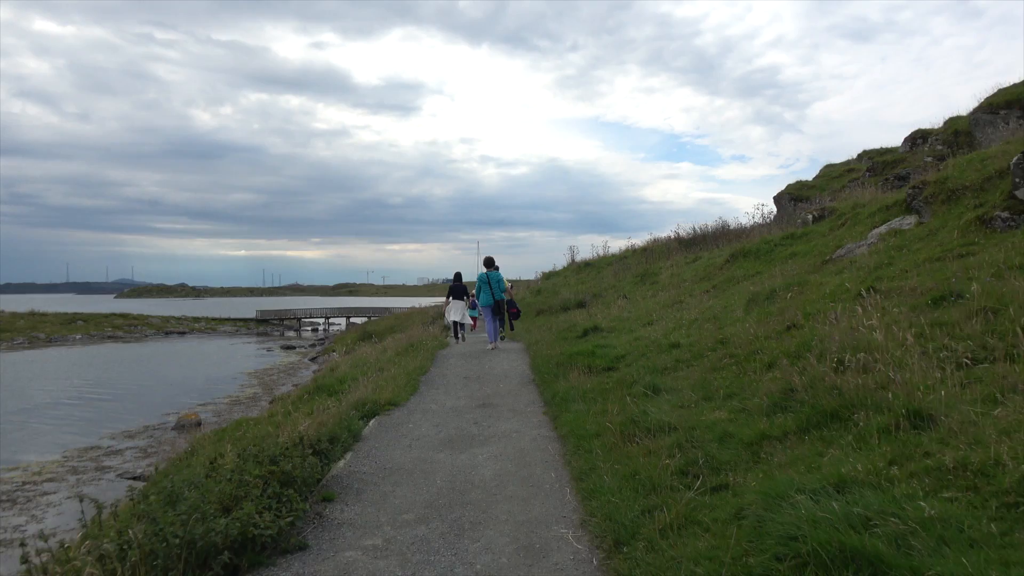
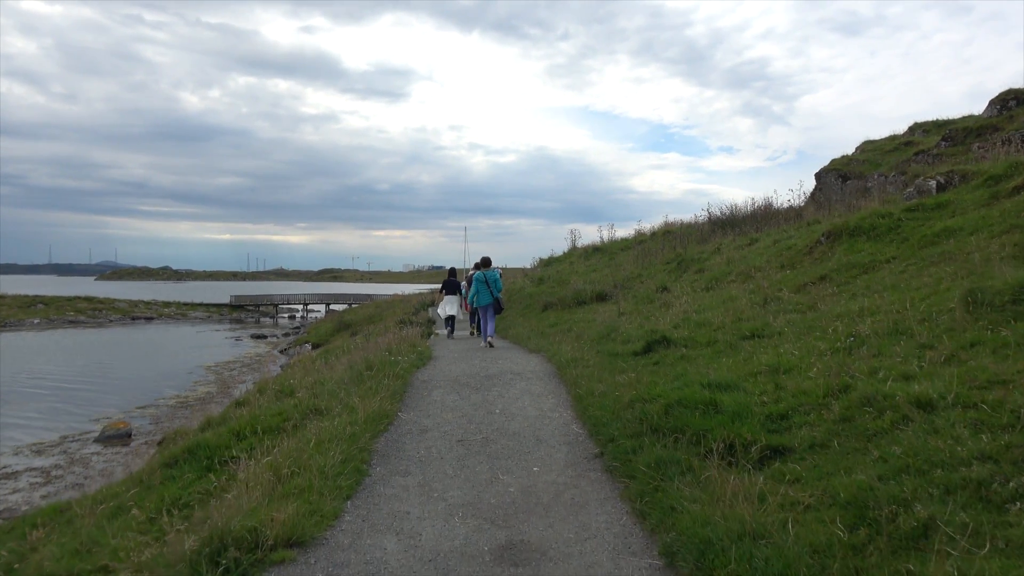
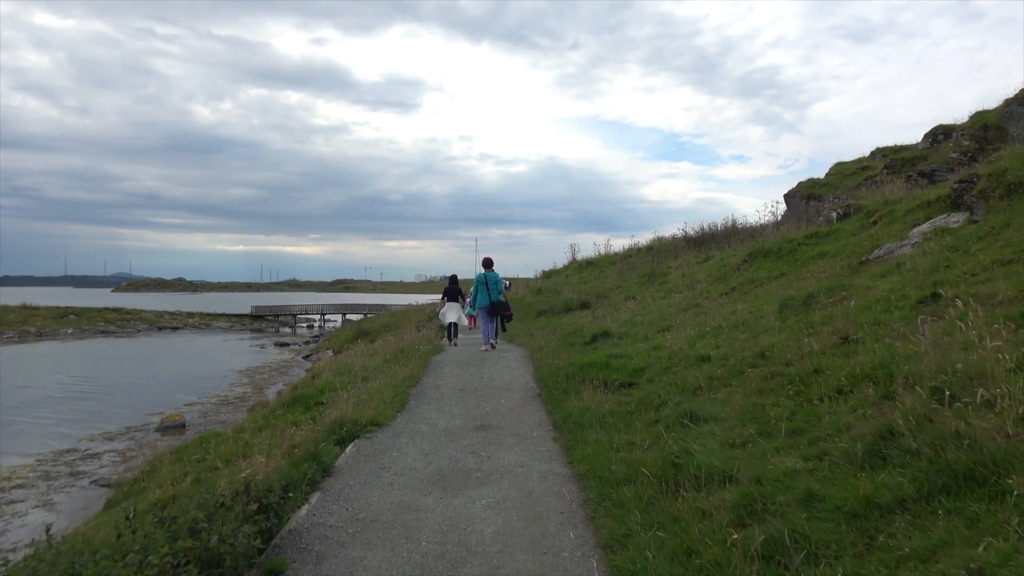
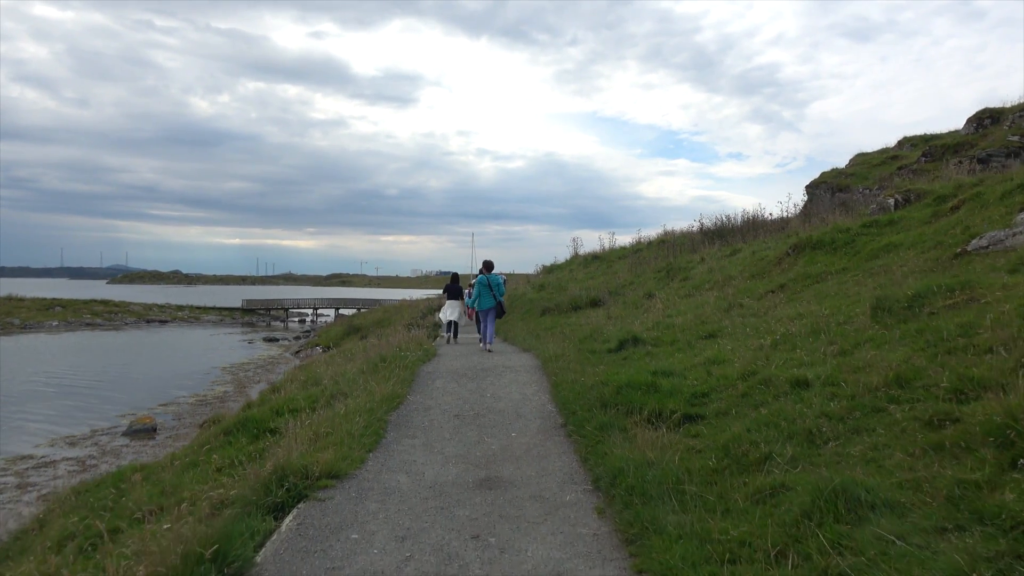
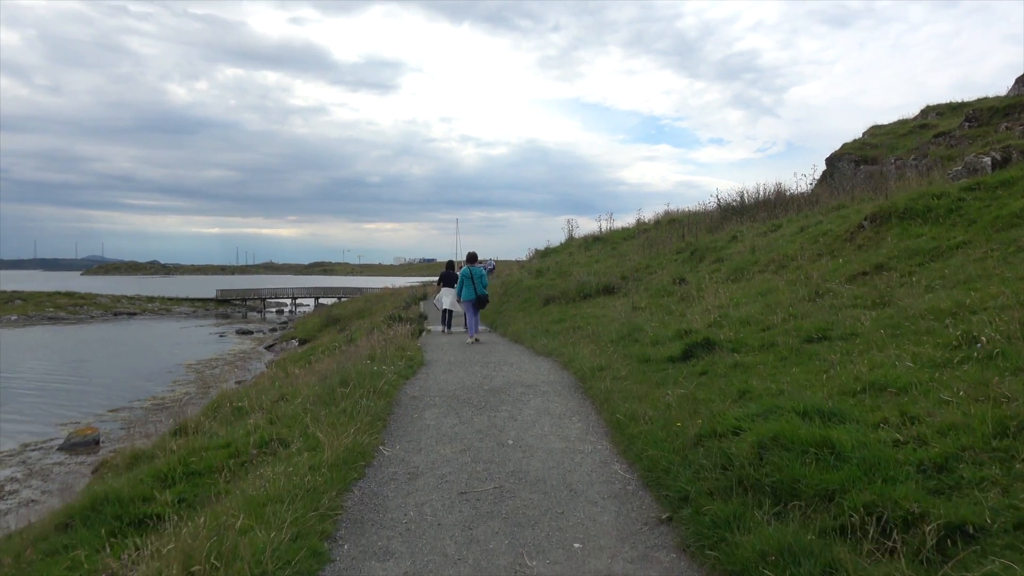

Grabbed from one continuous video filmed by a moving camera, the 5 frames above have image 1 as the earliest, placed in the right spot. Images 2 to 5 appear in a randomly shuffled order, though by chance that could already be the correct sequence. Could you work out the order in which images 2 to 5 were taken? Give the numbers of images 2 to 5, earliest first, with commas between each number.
3, 4, 2, 5
